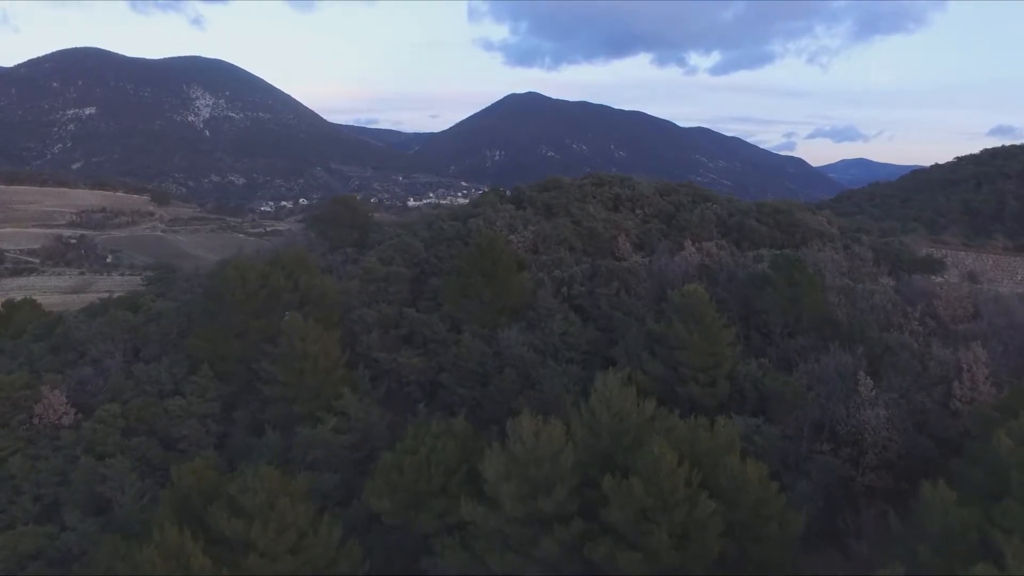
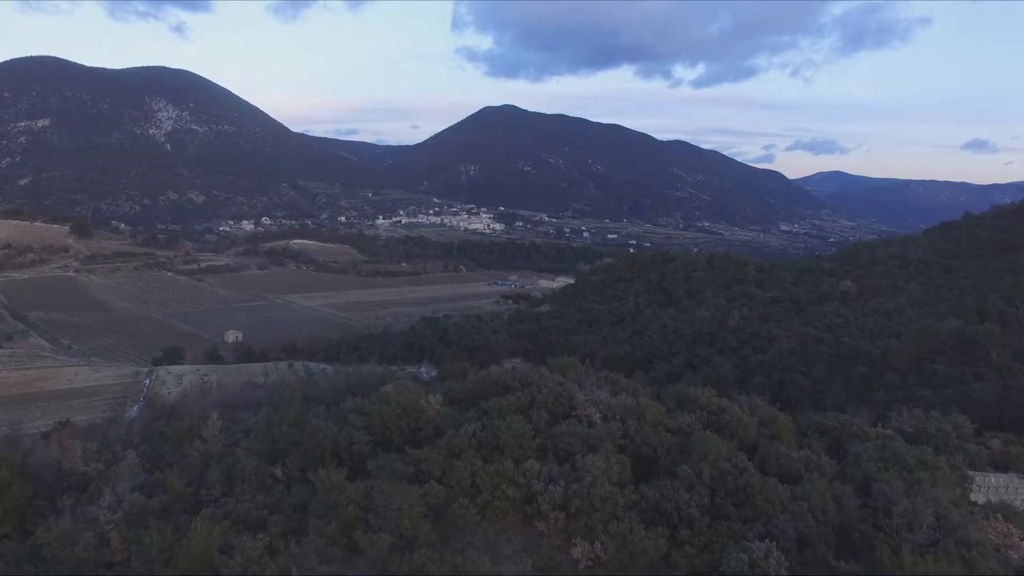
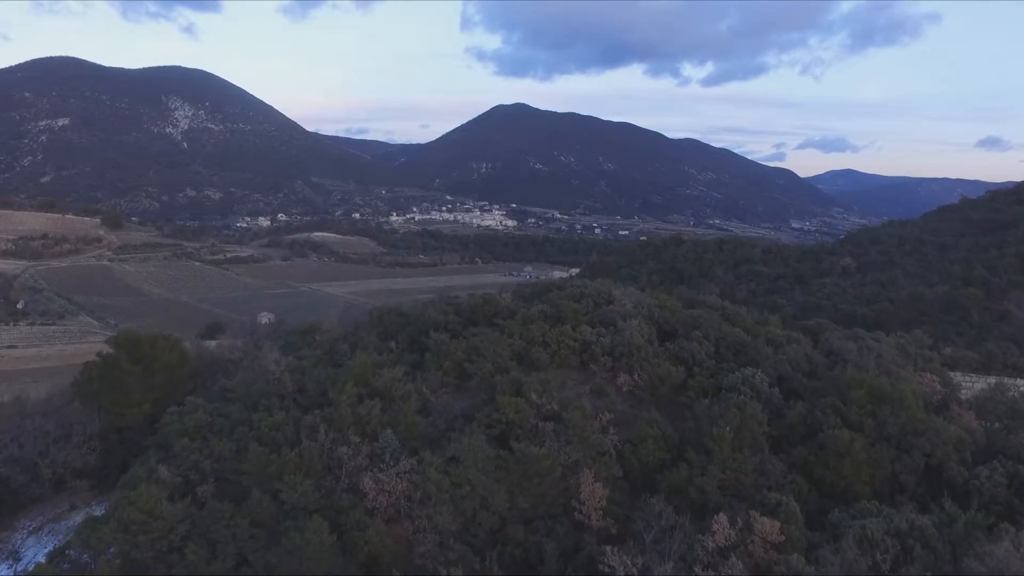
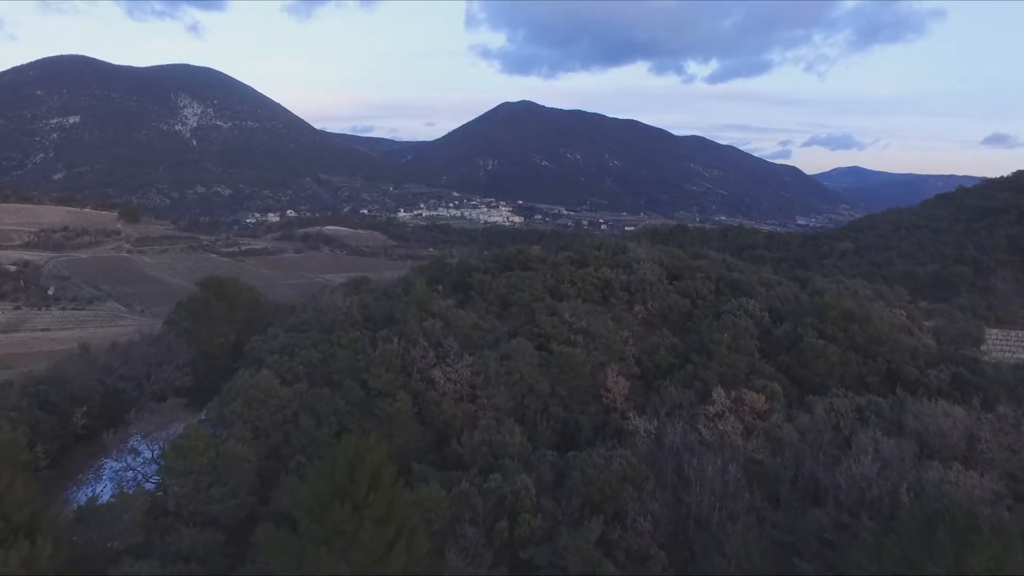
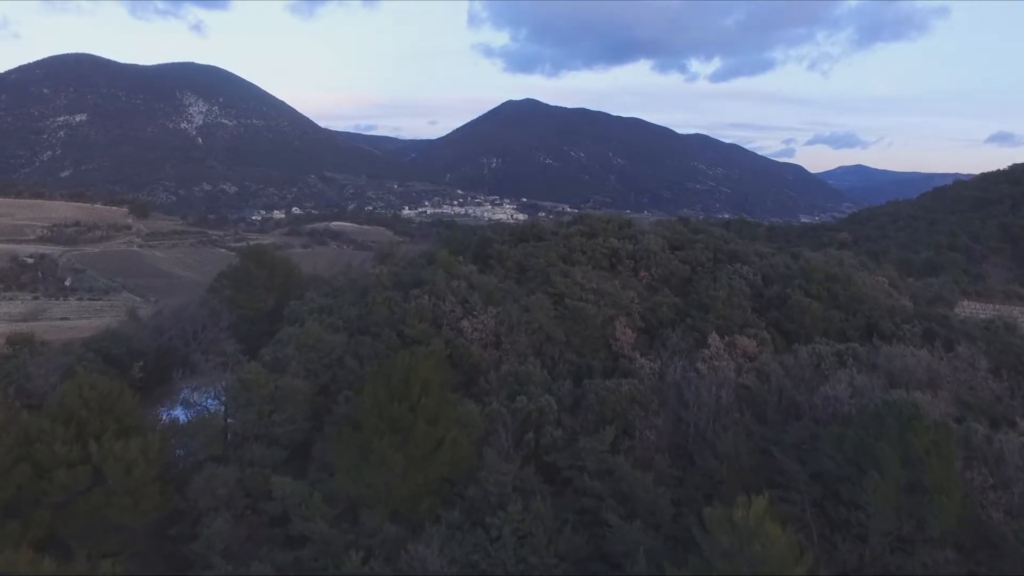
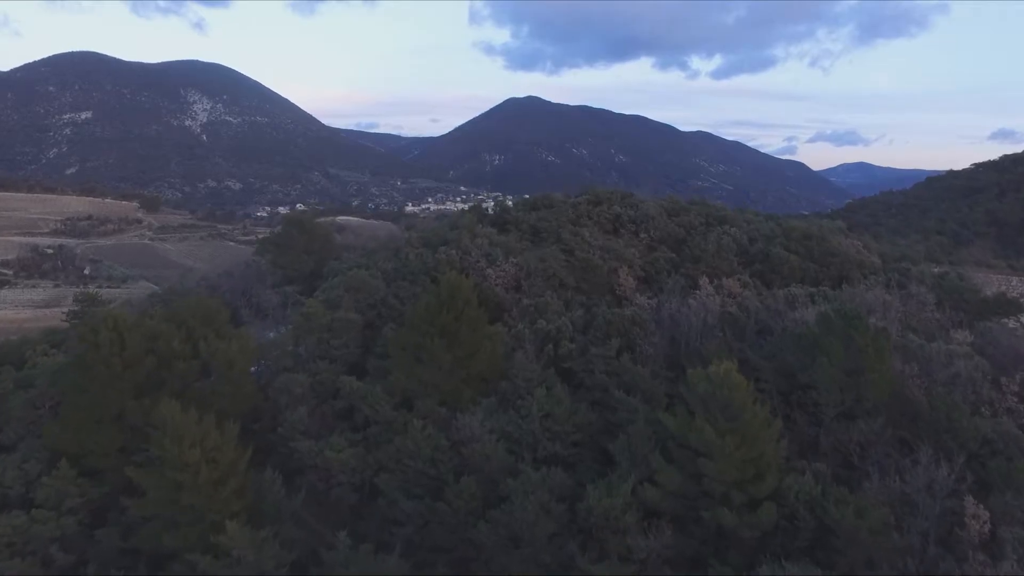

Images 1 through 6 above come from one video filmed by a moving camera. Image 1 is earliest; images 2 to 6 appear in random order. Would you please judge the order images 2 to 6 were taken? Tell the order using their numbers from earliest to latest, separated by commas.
6, 5, 4, 3, 2
